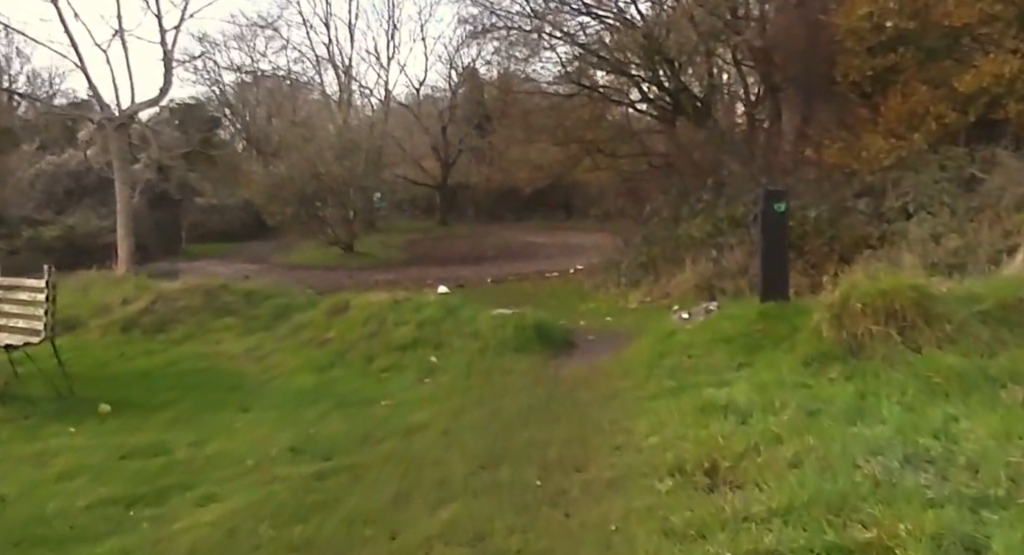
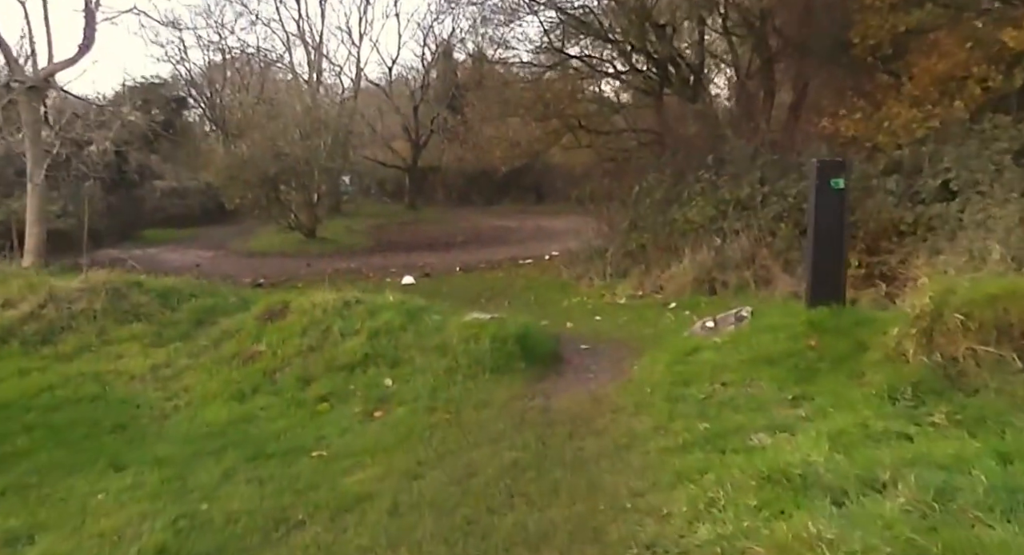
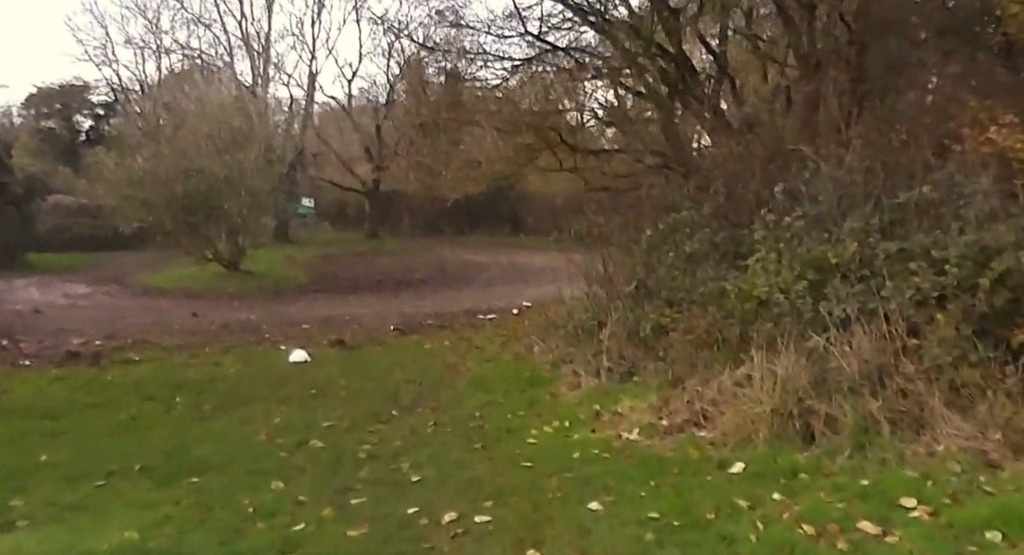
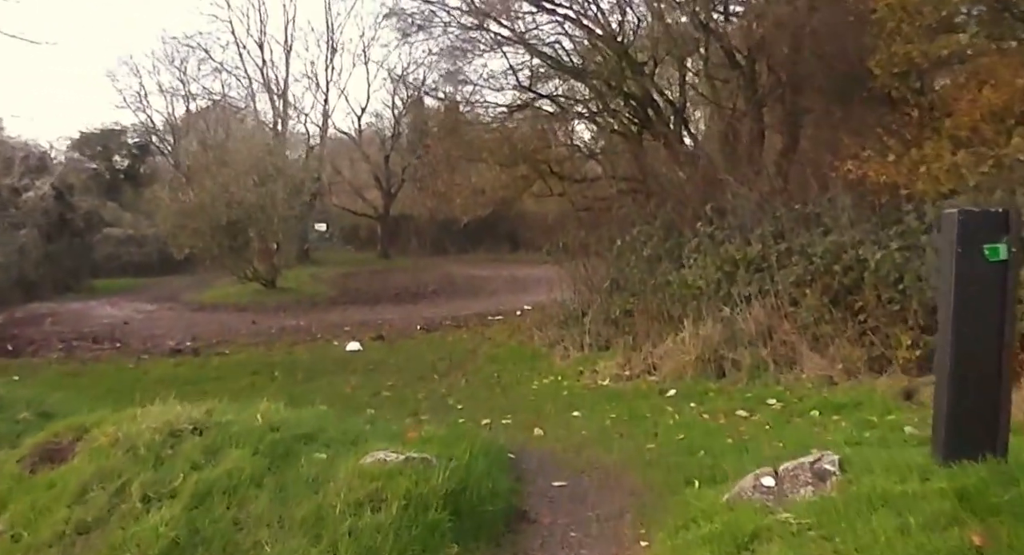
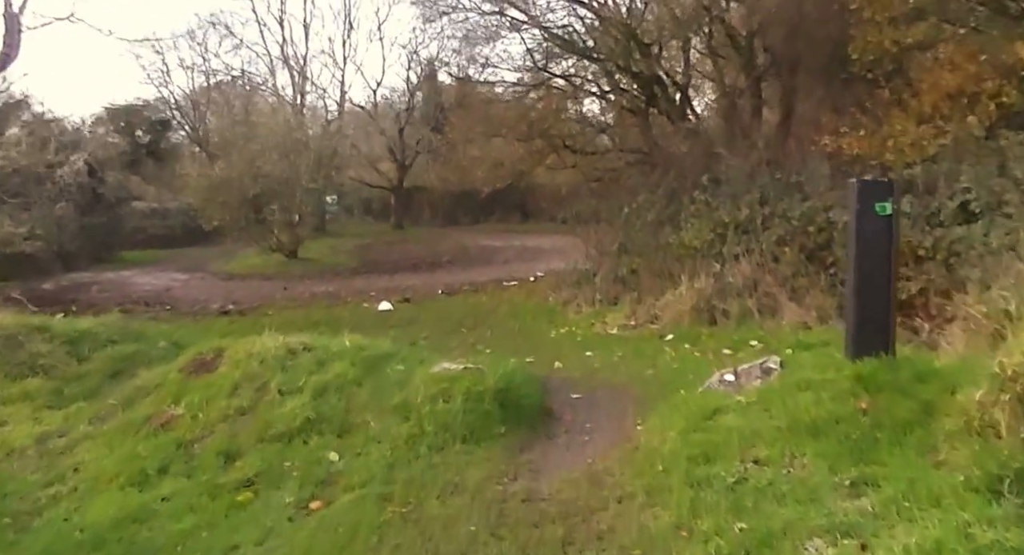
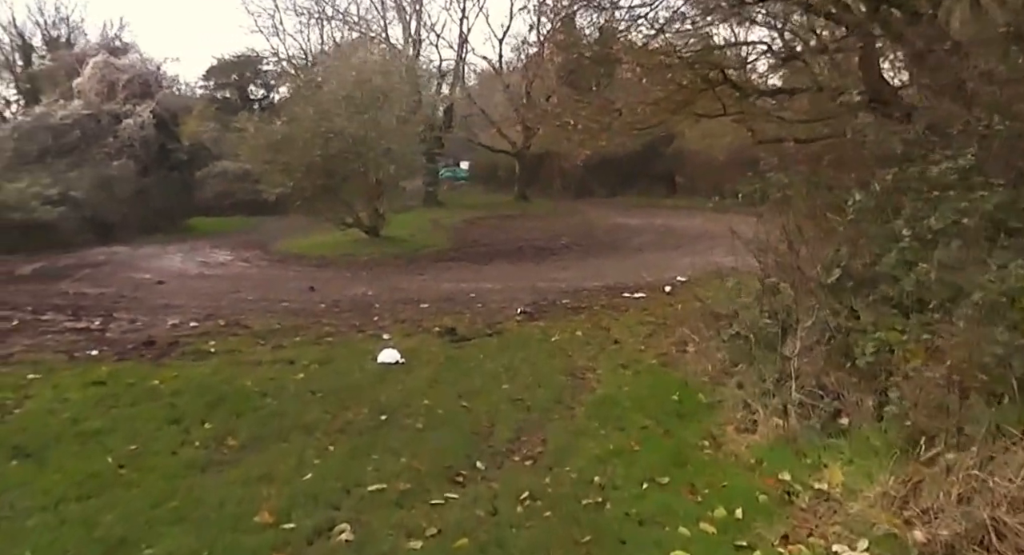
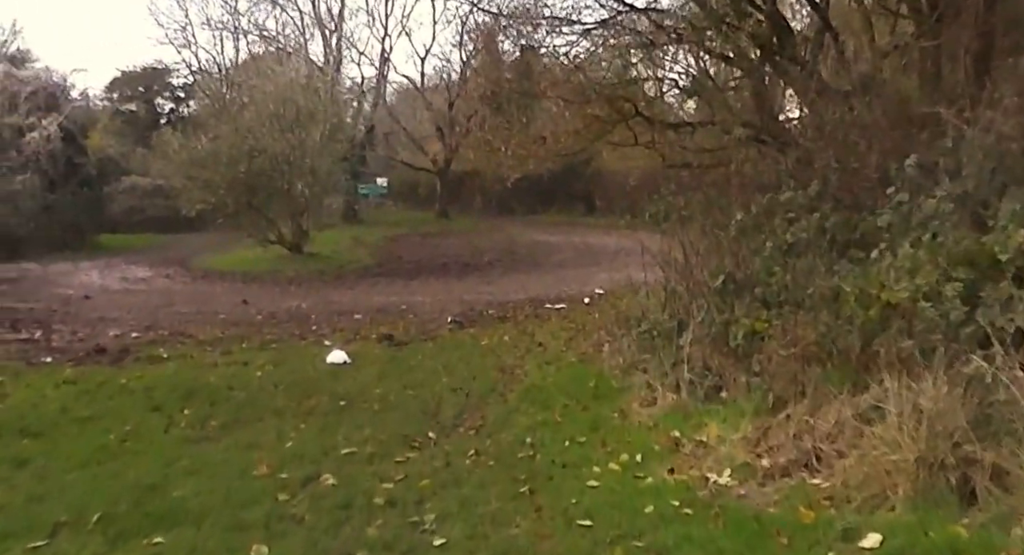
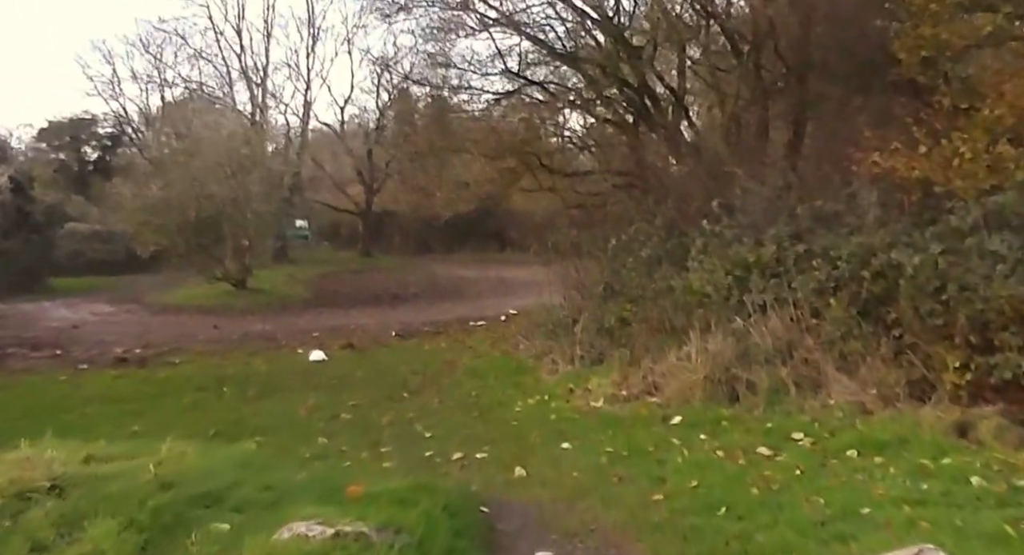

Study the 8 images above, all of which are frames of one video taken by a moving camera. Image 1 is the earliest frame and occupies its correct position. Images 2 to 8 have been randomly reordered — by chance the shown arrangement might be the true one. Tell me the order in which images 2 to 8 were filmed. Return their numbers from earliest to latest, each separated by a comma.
2, 5, 4, 8, 3, 7, 6
